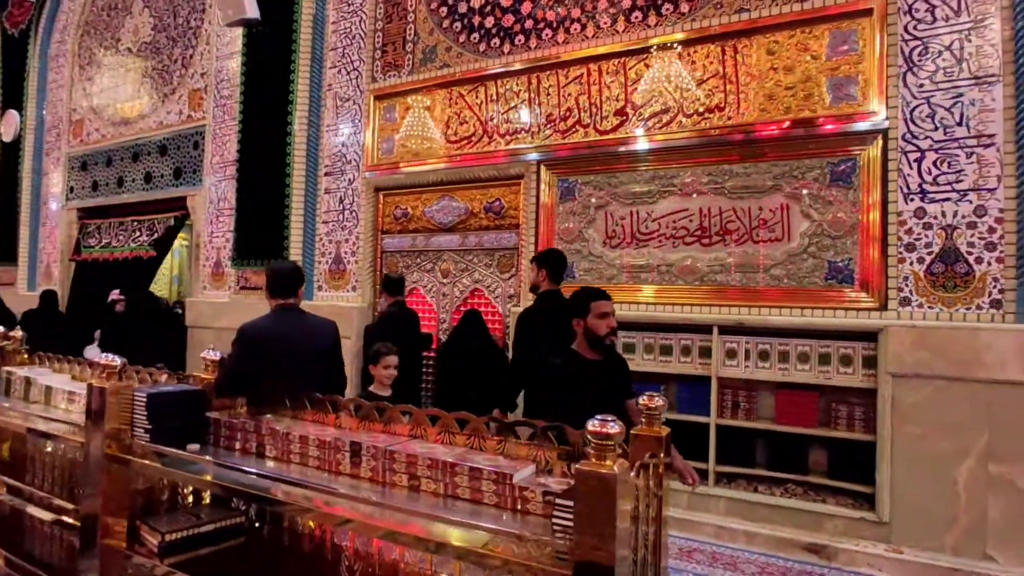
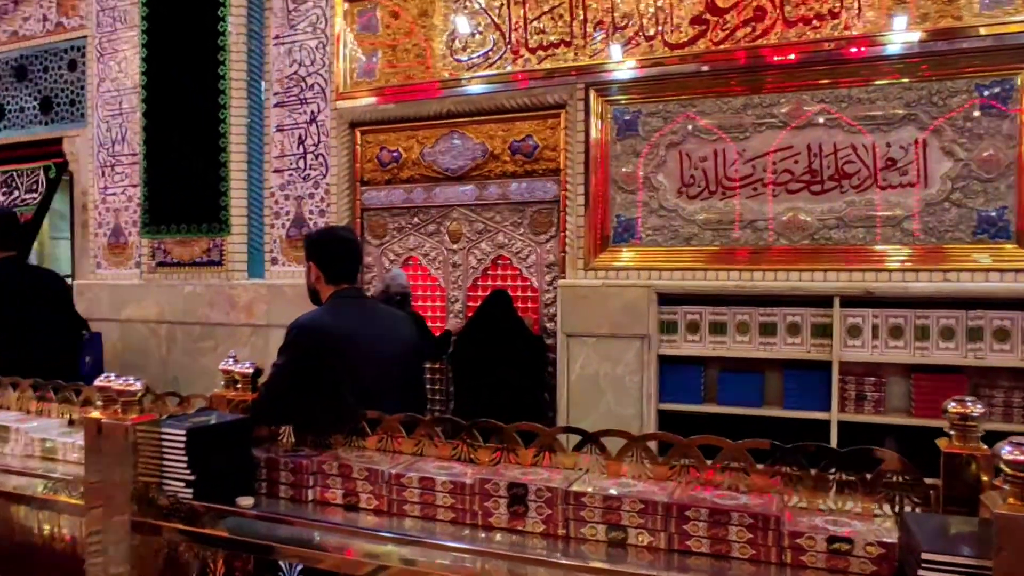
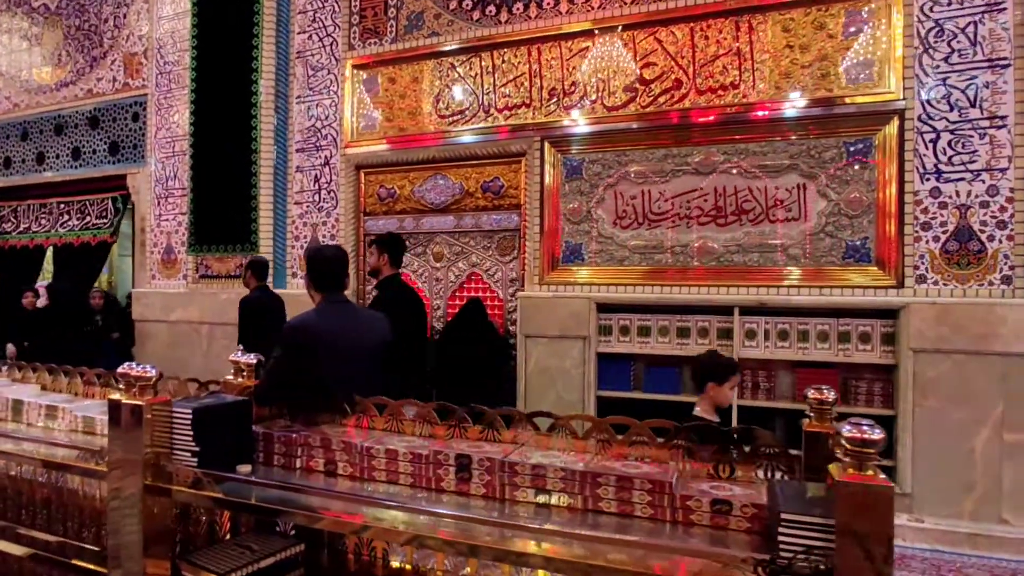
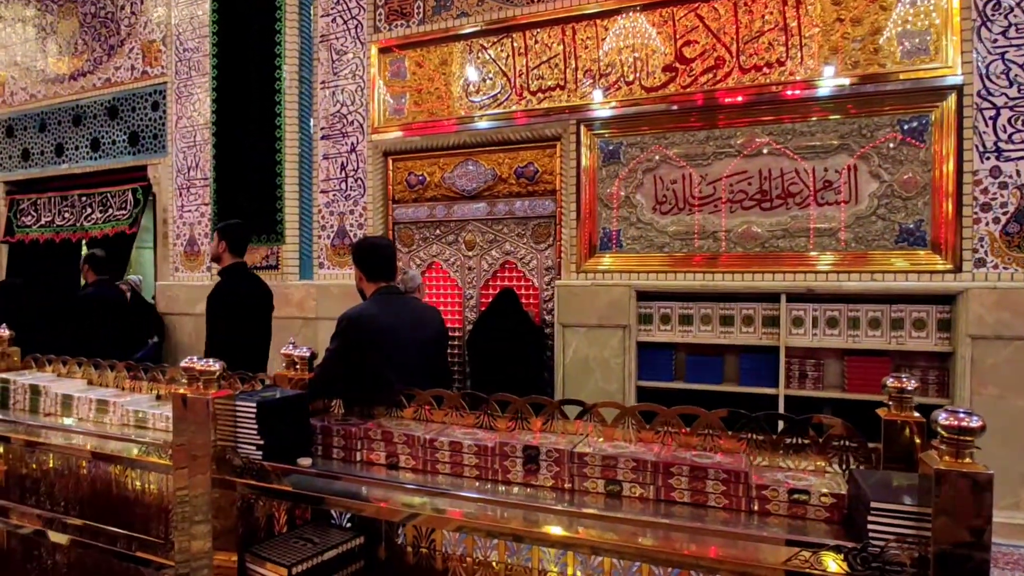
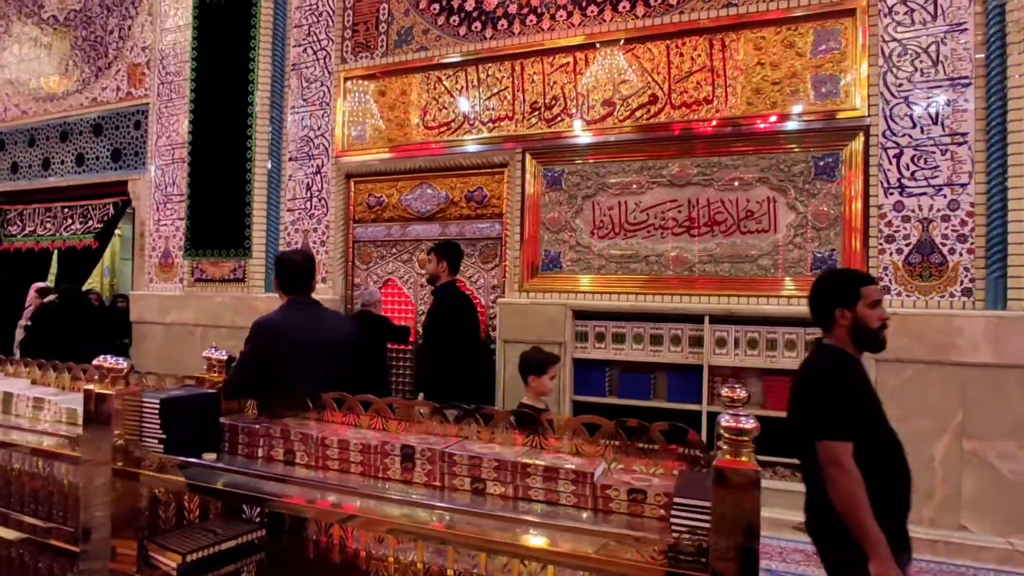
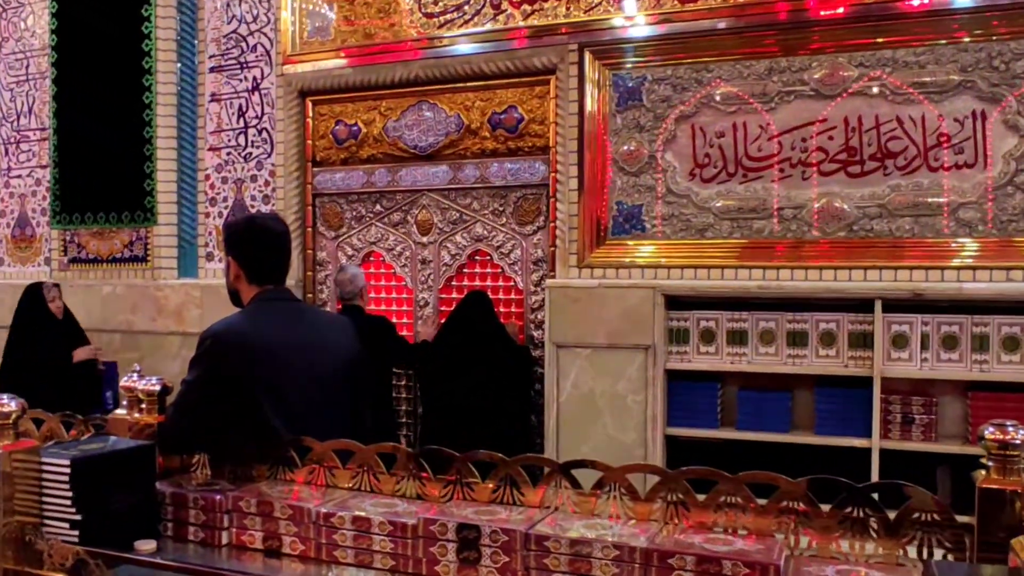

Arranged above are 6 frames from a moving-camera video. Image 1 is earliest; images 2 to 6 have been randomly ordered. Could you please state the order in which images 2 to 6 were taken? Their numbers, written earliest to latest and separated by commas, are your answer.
5, 3, 4, 2, 6
